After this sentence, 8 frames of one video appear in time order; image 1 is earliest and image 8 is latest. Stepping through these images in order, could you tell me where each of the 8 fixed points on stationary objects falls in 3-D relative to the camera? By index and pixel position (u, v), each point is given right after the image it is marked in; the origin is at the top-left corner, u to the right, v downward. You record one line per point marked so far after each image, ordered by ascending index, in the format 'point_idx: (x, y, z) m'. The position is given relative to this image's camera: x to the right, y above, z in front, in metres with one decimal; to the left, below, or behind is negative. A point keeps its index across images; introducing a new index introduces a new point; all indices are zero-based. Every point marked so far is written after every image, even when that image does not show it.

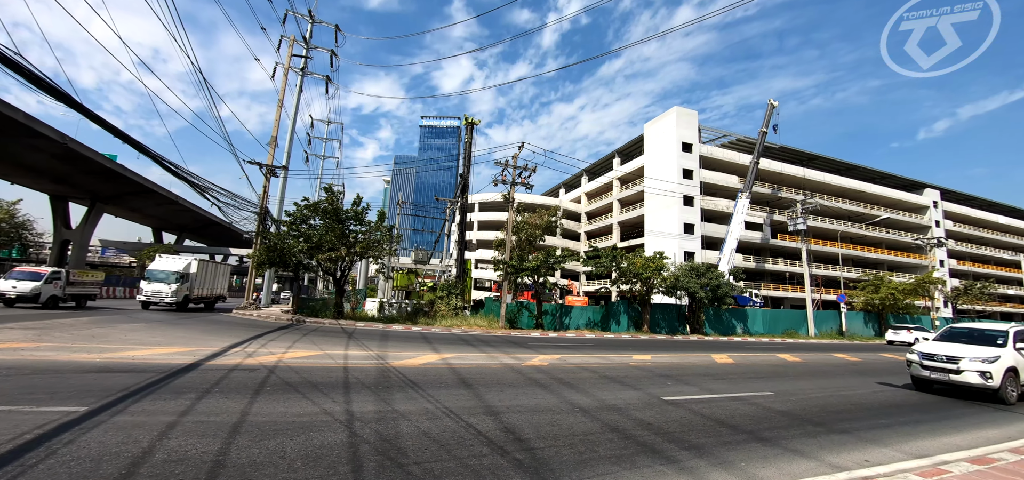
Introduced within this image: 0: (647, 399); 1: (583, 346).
0: (+2.7, -3.2, +7.8) m
1: (+2.8, -4.2, +15.5) m
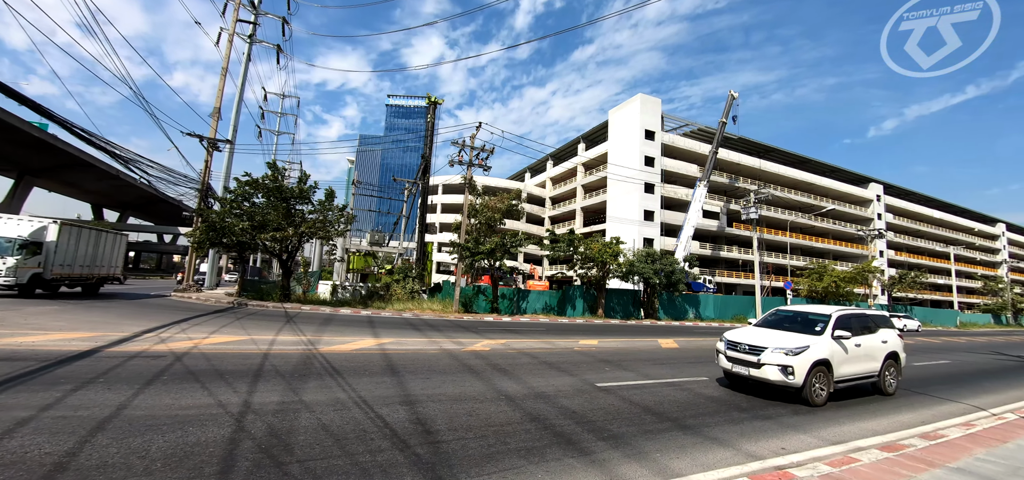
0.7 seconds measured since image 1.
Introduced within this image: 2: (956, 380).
0: (+1.3, -2.8, +7.5) m
1: (+0.8, -3.6, +15.3) m
2: (+11.0, -3.5, +9.8) m
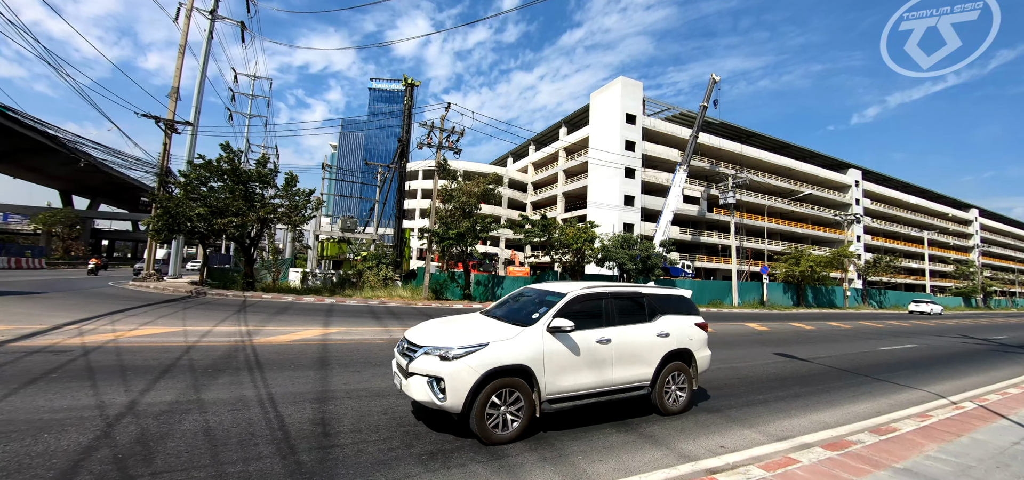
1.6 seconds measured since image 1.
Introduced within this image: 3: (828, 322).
0: (+0.2, -2.4, +7.0) m
1: (-0.5, -3.0, +14.7) m
2: (+9.8, -3.0, +9.6) m
3: (+14.4, -3.8, +18.0) m
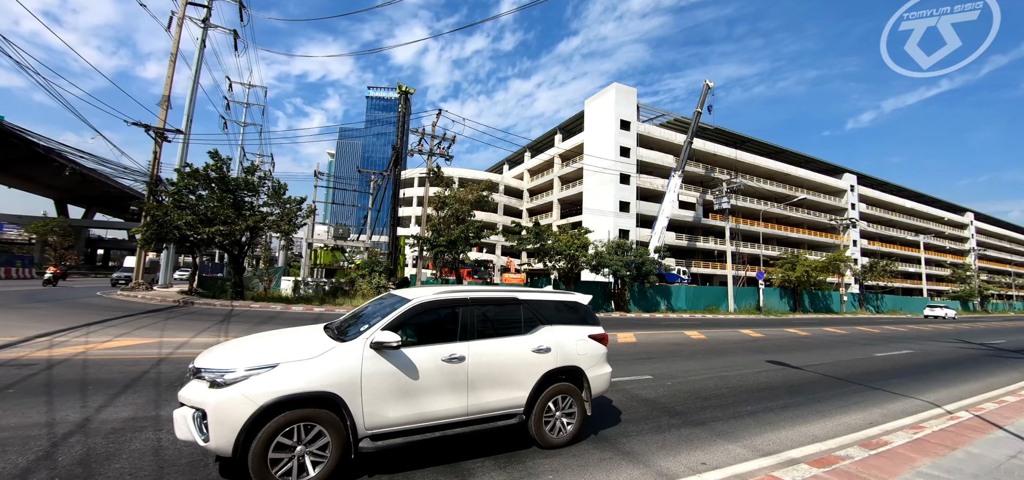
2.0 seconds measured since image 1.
0: (-0.2, -2.5, +6.7) m
1: (-0.9, -3.2, +14.5) m
2: (+9.5, -3.1, +9.3) m
3: (+14.0, -4.0, +17.7) m
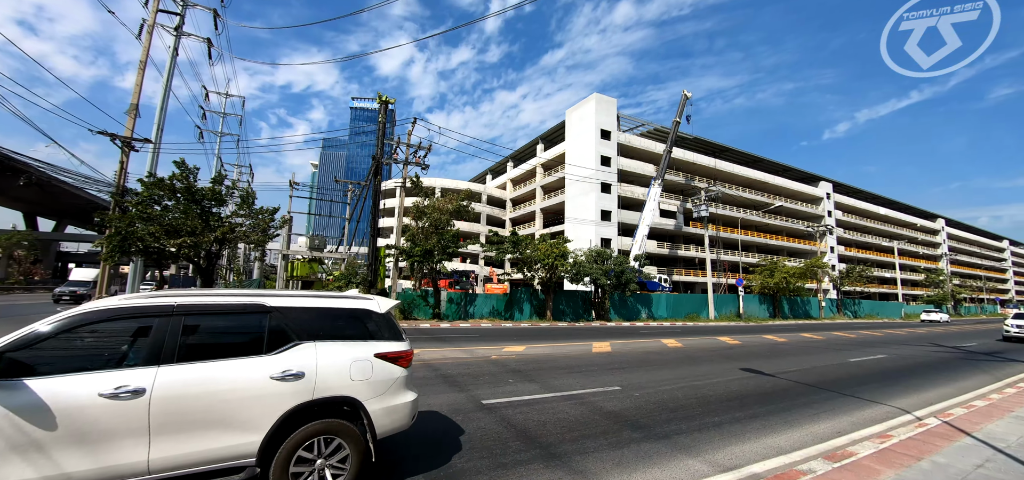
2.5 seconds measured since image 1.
0: (-0.8, -2.7, +6.4) m
1: (-1.8, -3.5, +14.0) m
2: (+8.7, -3.2, +9.2) m
3: (+13.0, -4.2, +17.7) m
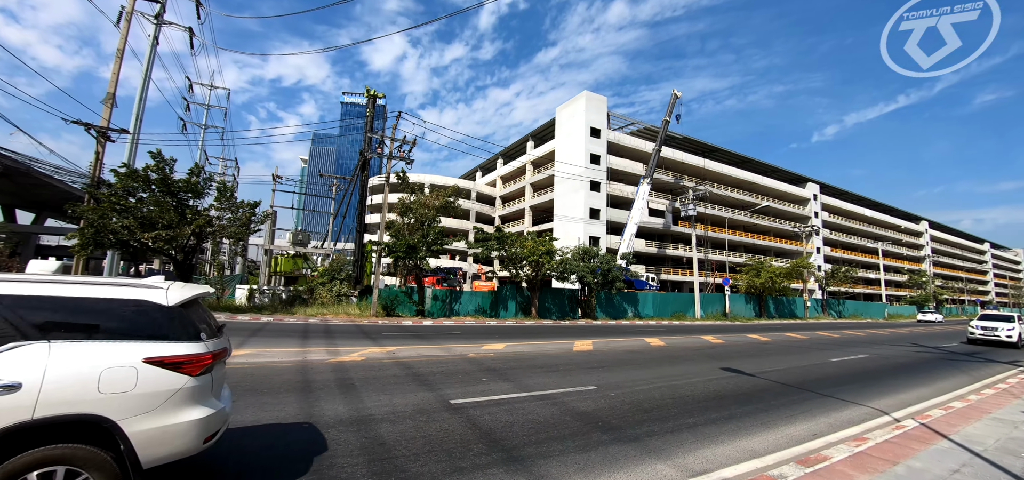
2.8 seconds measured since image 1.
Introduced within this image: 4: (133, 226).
0: (-1.3, -2.5, +6.1) m
1: (-2.4, -3.4, +13.7) m
2: (+8.2, -3.1, +9.1) m
3: (+12.3, -4.2, +17.7) m
4: (-17.8, +0.7, +18.6) m
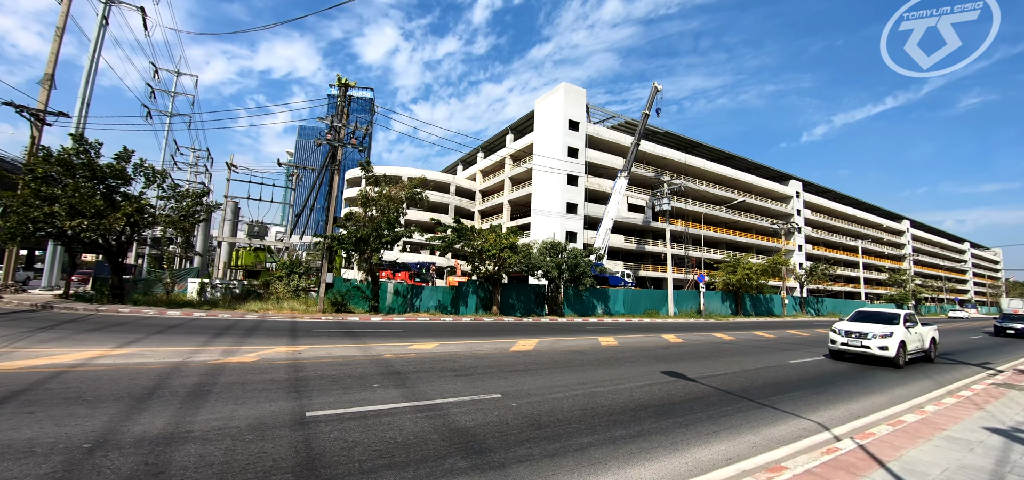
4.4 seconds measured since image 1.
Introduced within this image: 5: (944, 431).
0: (-3.1, -2.3, +5.0) m
1: (-4.3, -3.0, +12.7) m
2: (+6.4, -2.9, +8.2) m
3: (+10.4, -4.0, +16.9) m
4: (-19.7, +1.2, +17.2) m
5: (+5.6, -2.5, +5.1) m
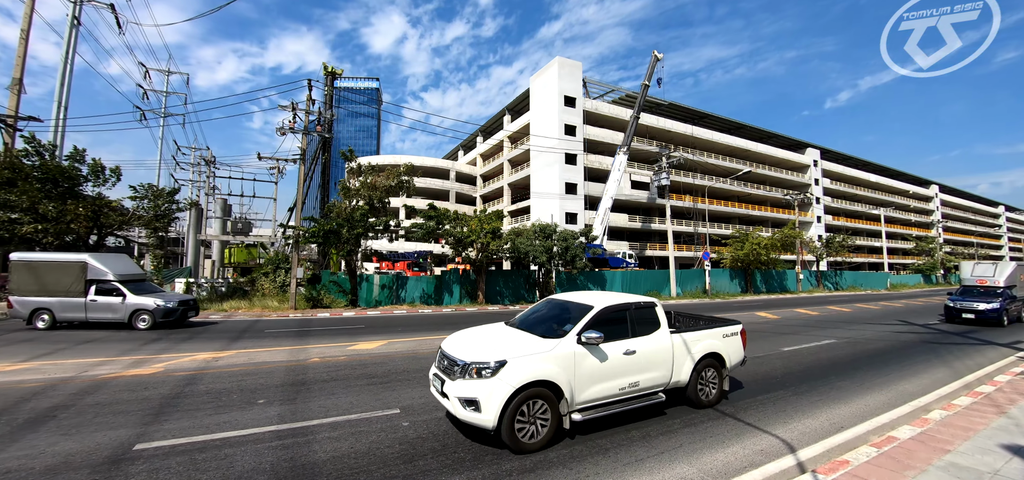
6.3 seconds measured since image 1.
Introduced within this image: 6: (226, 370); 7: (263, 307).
0: (-4.4, -2.2, +4.1) m
1: (-5.3, -2.8, +11.8) m
2: (+5.2, -2.4, +6.9) m
3: (+9.5, -2.9, +15.4) m
4: (-20.7, +1.0, +16.9) m
5: (+4.3, -2.1, +3.9) m
6: (-5.3, -2.4, +7.3) m
7: (-10.7, -2.9, +17.4) m
